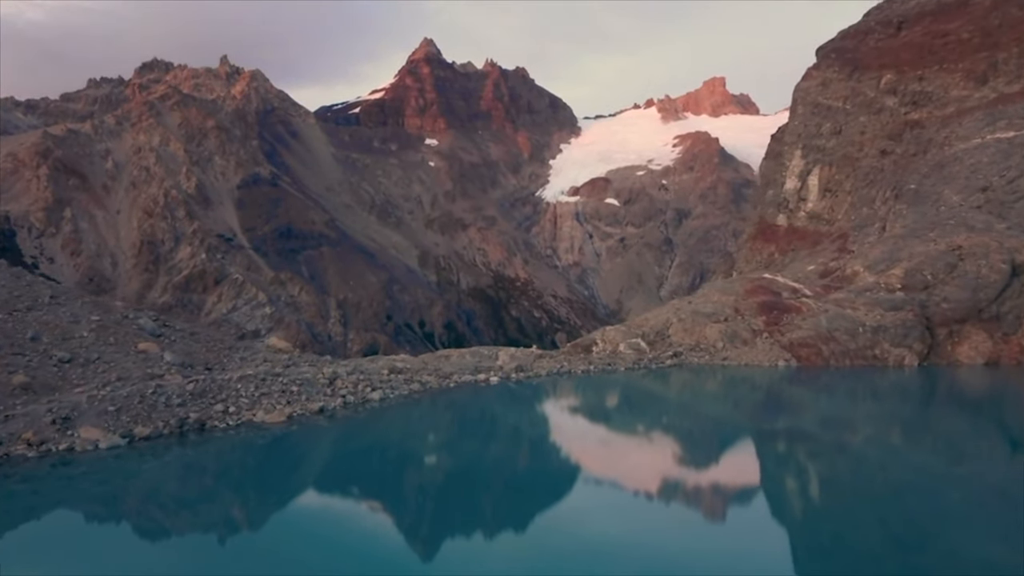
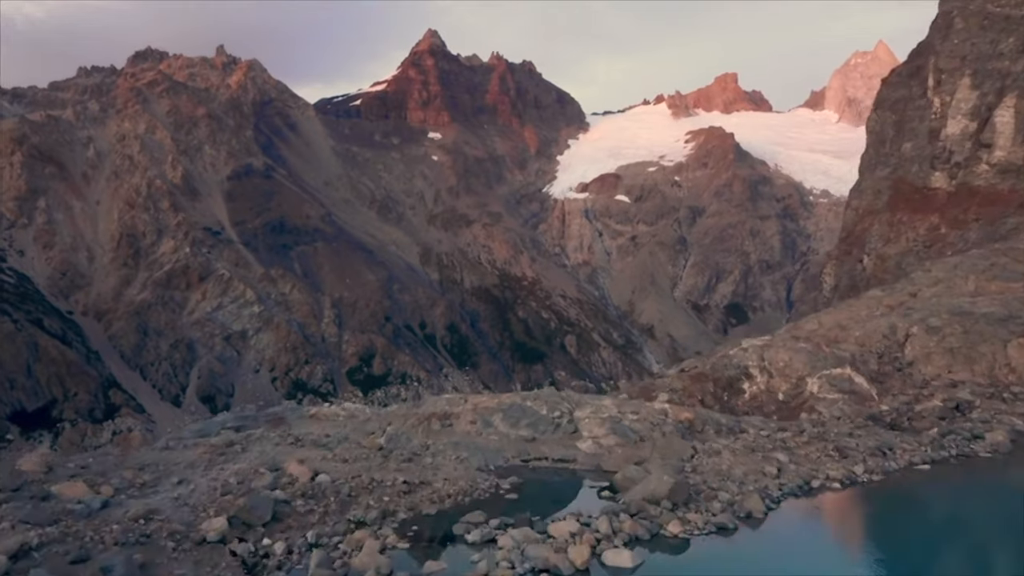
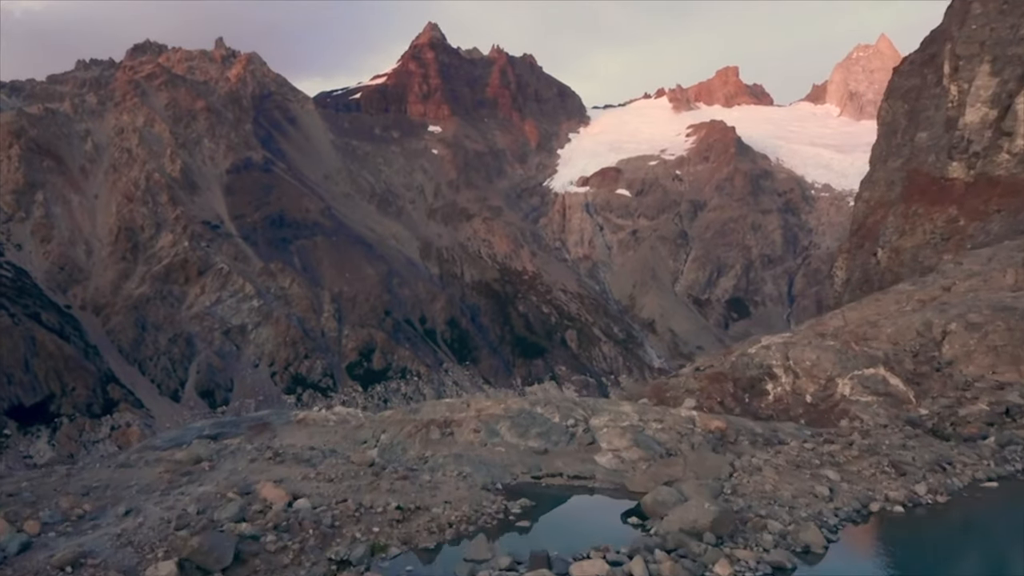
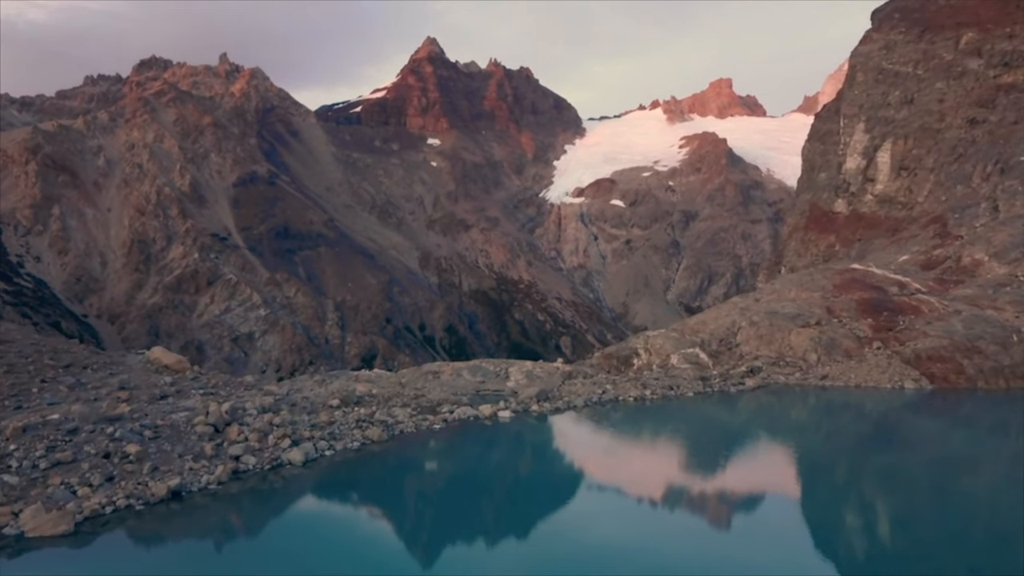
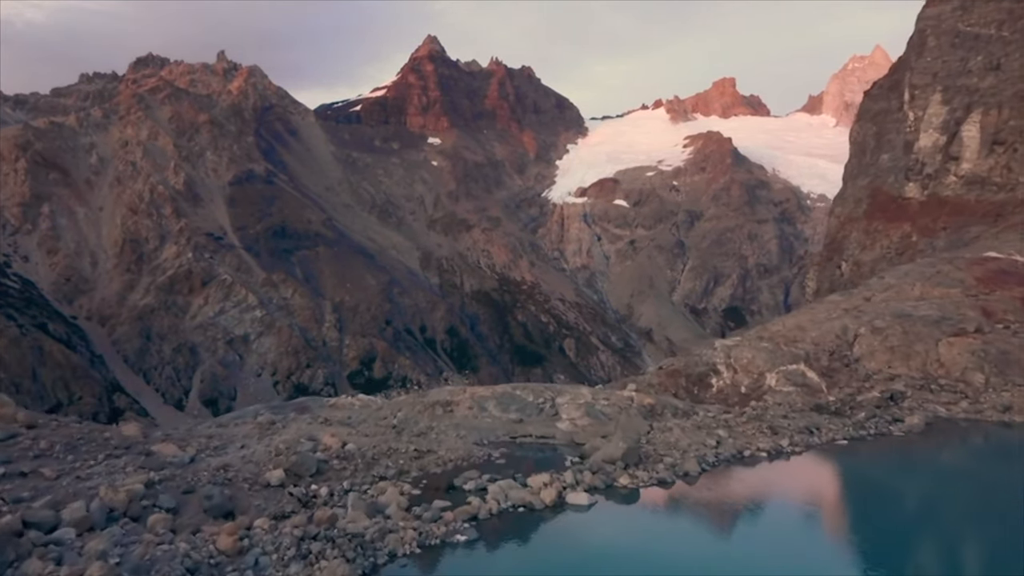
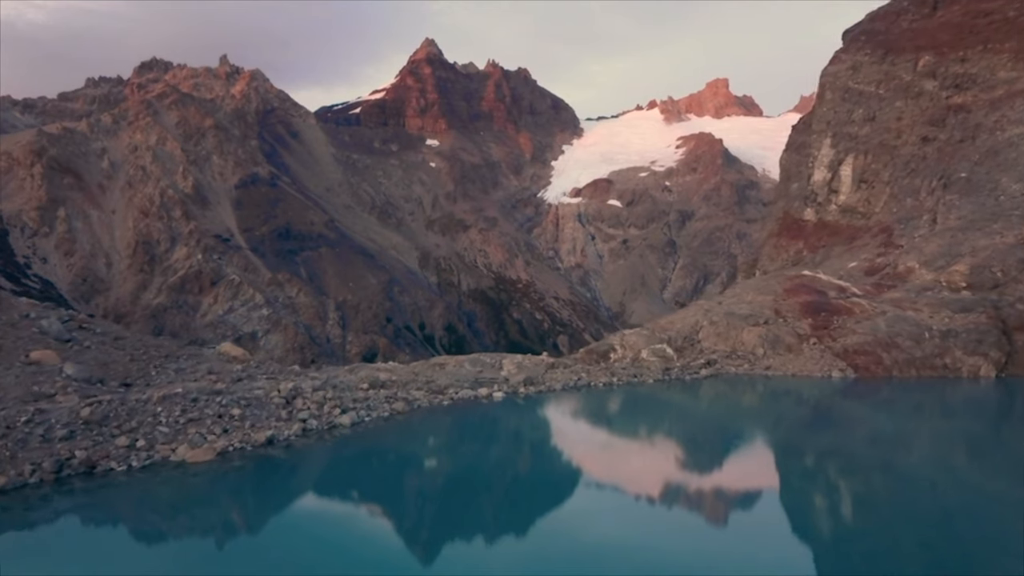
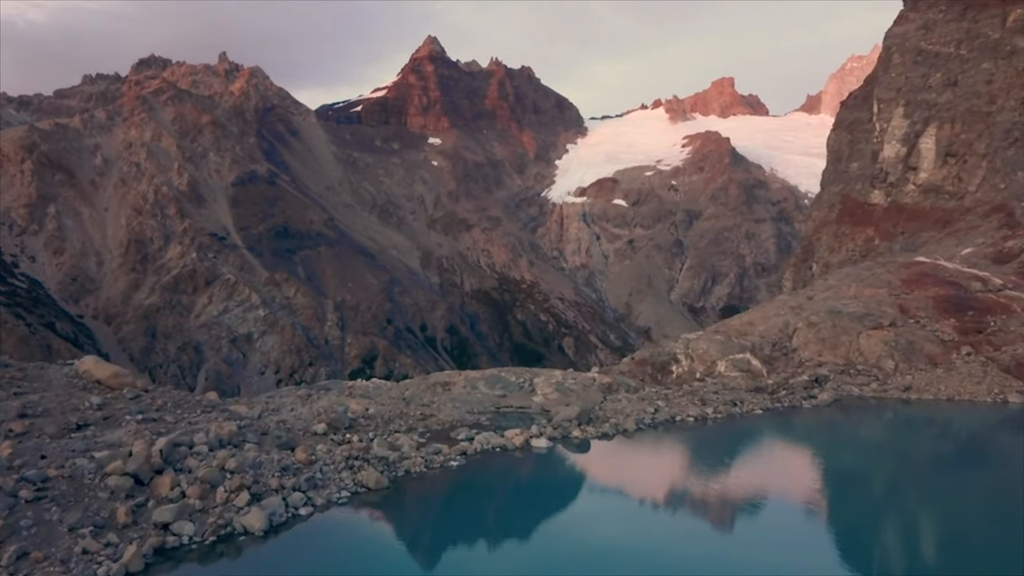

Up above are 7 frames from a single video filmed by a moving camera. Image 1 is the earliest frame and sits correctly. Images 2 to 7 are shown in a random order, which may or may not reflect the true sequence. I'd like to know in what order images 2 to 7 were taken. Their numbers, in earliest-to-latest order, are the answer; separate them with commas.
6, 4, 7, 5, 2, 3
